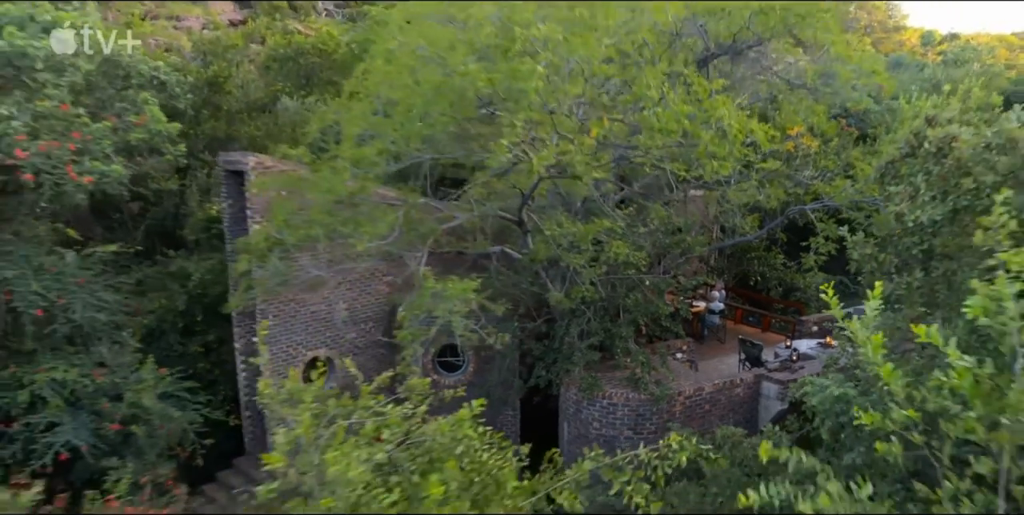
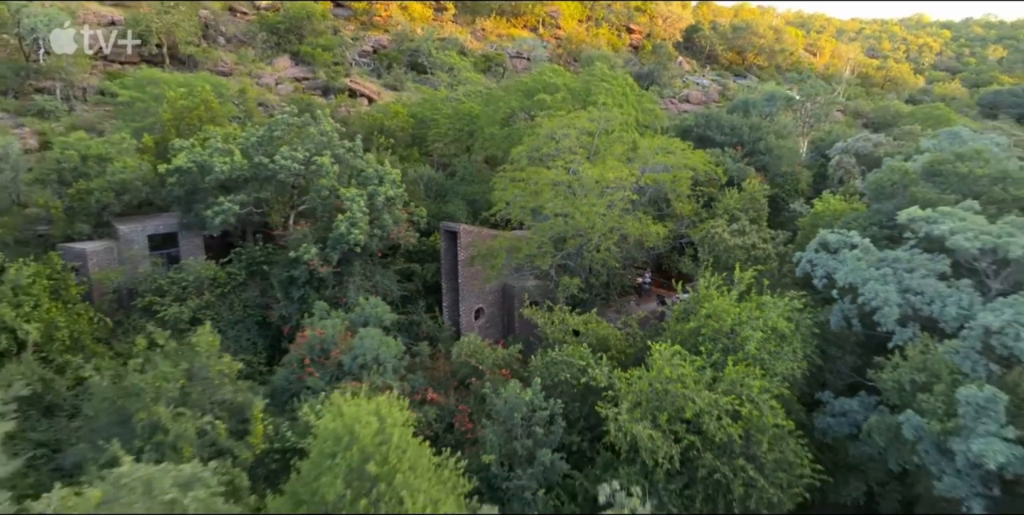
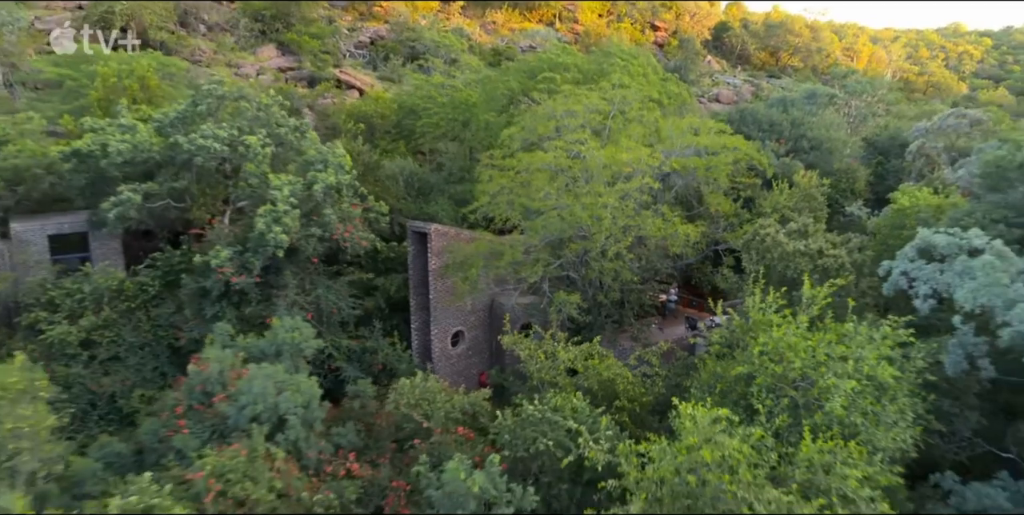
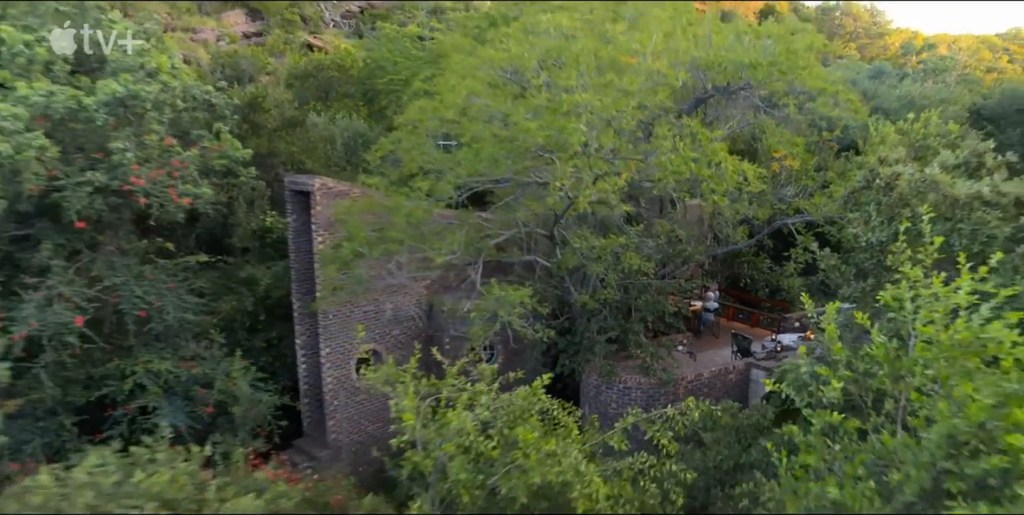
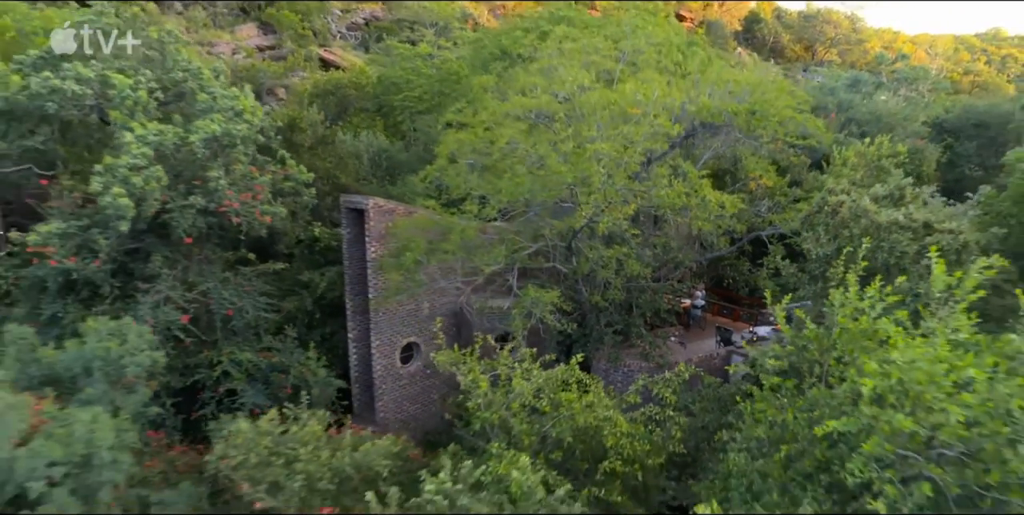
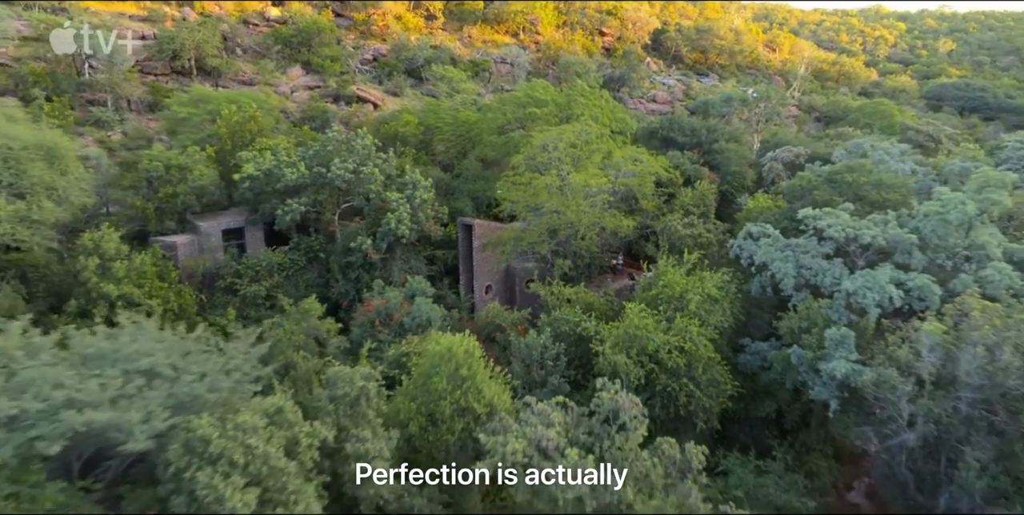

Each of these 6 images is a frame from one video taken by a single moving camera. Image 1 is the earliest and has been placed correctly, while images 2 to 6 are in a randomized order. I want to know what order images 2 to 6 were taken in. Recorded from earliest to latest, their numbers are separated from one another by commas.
4, 5, 3, 2, 6
